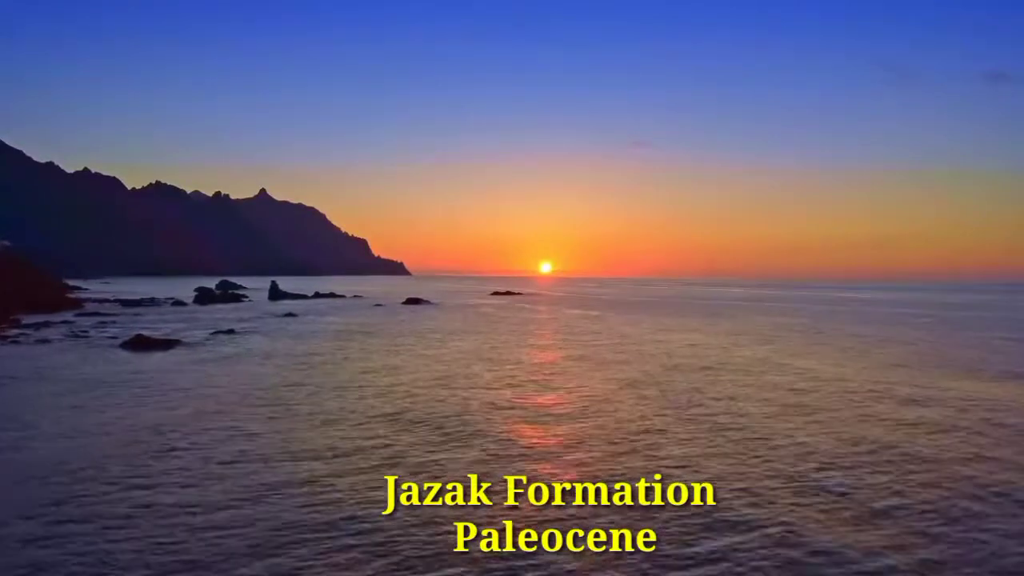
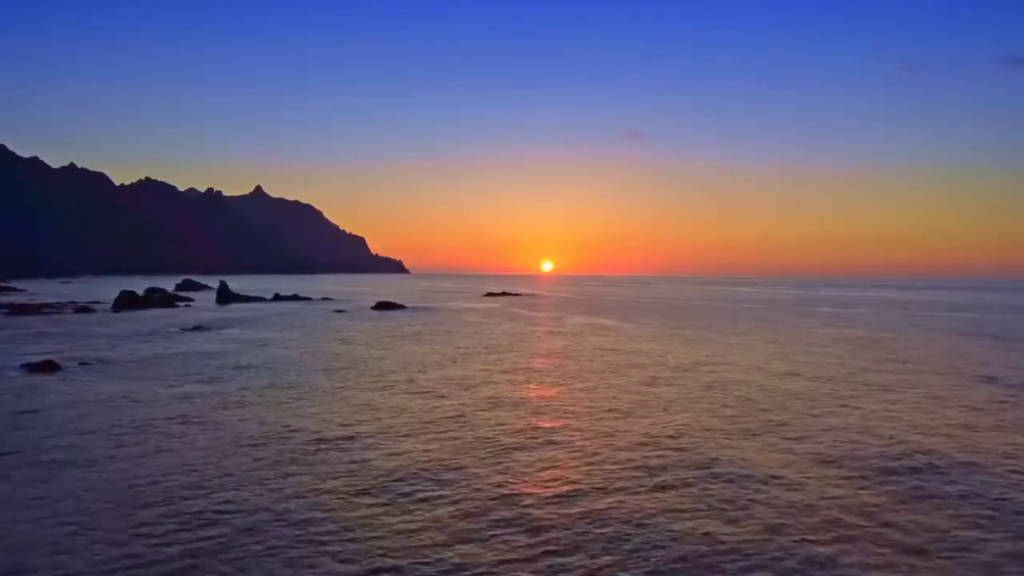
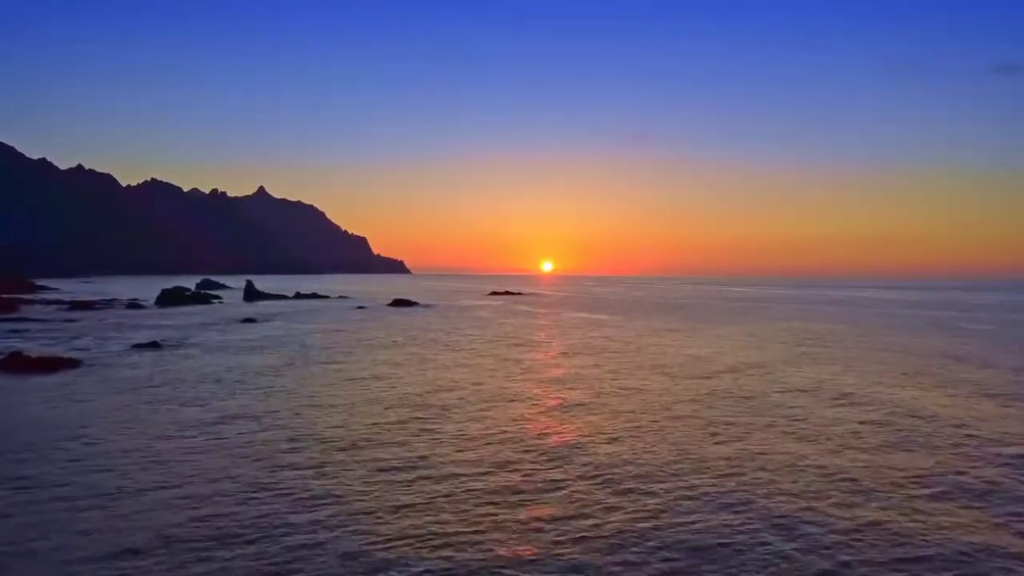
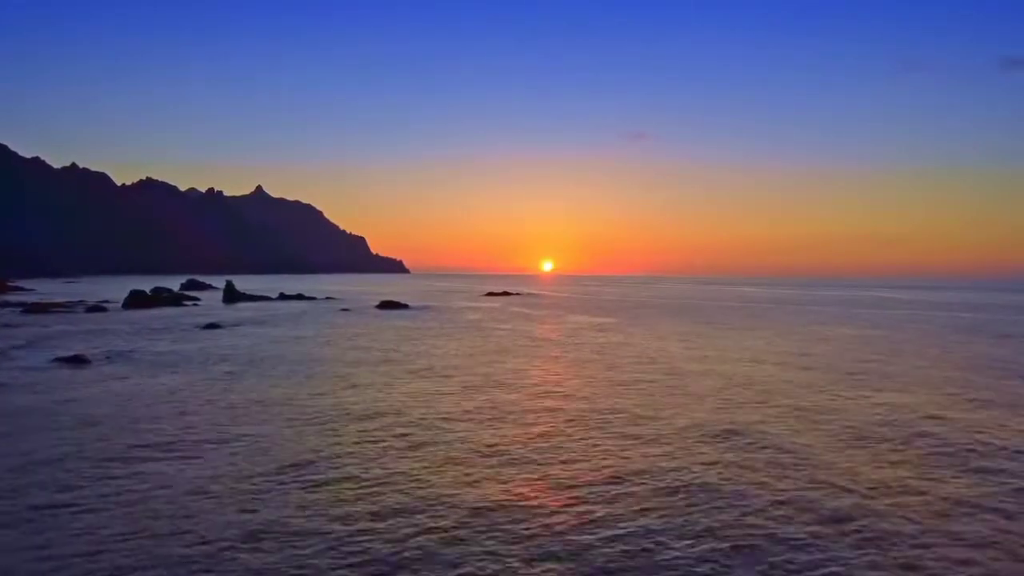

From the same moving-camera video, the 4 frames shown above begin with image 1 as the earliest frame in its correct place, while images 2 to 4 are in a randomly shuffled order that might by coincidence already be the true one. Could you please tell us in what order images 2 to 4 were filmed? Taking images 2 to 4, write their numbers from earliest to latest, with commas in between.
3, 4, 2
